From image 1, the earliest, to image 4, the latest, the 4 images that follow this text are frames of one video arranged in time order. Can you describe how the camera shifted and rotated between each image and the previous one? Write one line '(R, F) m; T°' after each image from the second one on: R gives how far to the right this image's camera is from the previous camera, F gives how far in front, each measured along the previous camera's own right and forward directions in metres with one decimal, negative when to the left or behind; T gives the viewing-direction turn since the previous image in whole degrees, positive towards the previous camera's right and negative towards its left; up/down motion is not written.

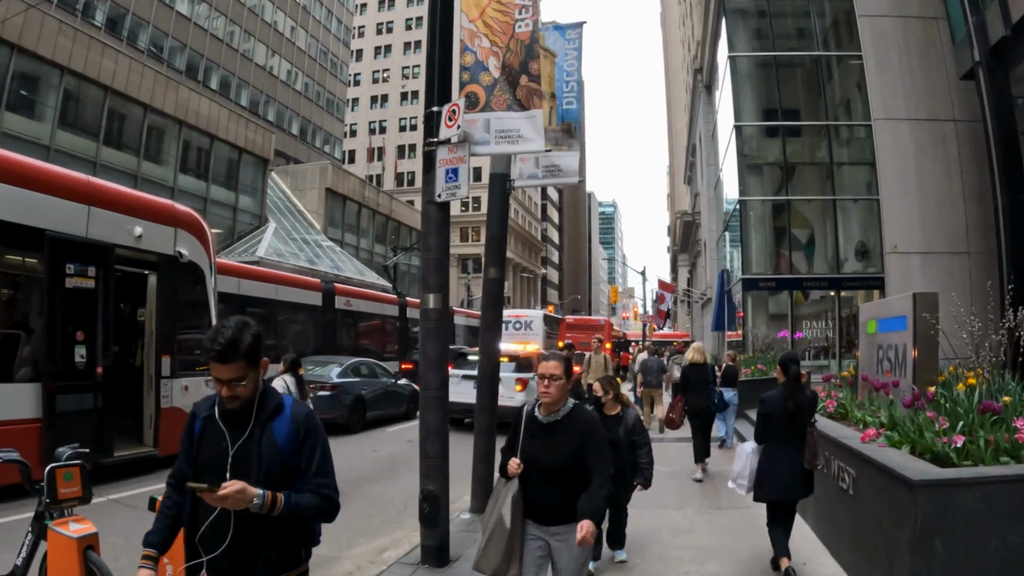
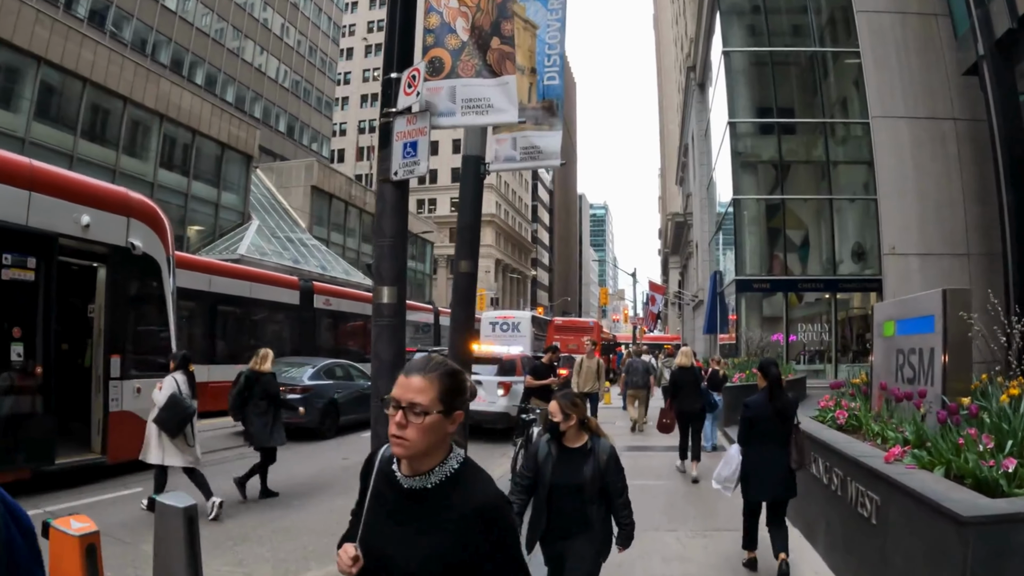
(+0.2, +0.8) m; +1°
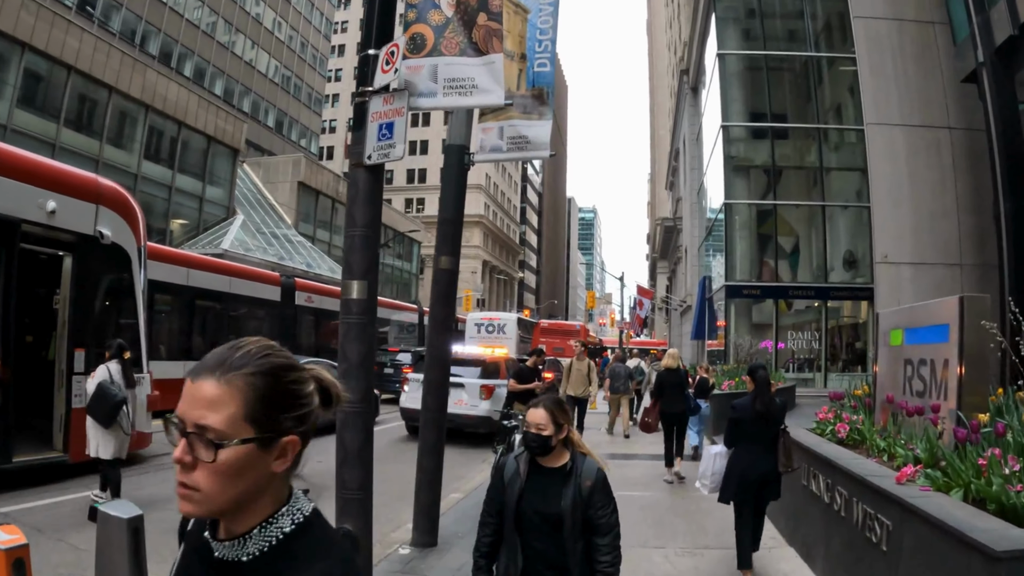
(0.0, +0.4) m; +1°
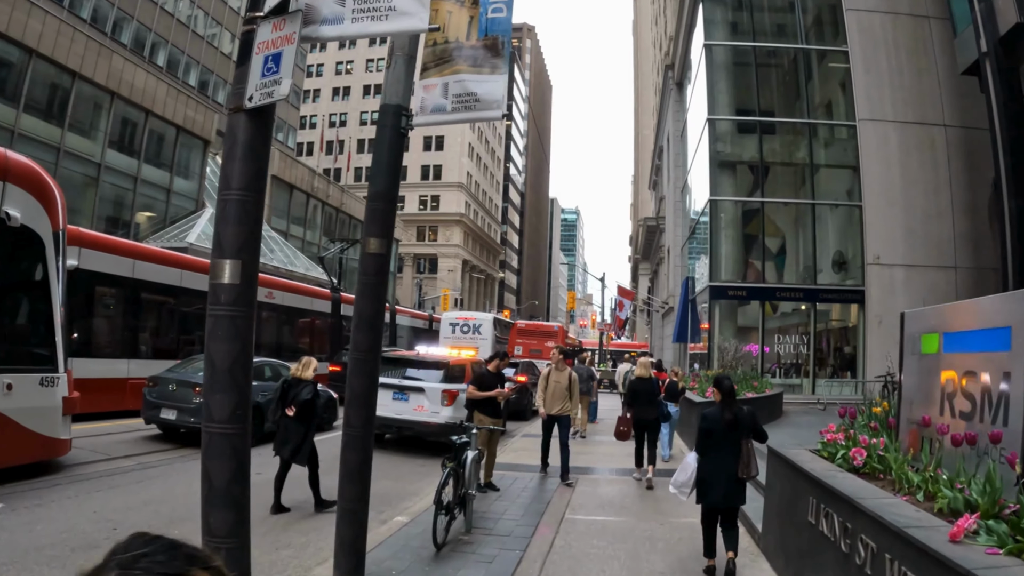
(+0.3, +1.1) m; +1°
